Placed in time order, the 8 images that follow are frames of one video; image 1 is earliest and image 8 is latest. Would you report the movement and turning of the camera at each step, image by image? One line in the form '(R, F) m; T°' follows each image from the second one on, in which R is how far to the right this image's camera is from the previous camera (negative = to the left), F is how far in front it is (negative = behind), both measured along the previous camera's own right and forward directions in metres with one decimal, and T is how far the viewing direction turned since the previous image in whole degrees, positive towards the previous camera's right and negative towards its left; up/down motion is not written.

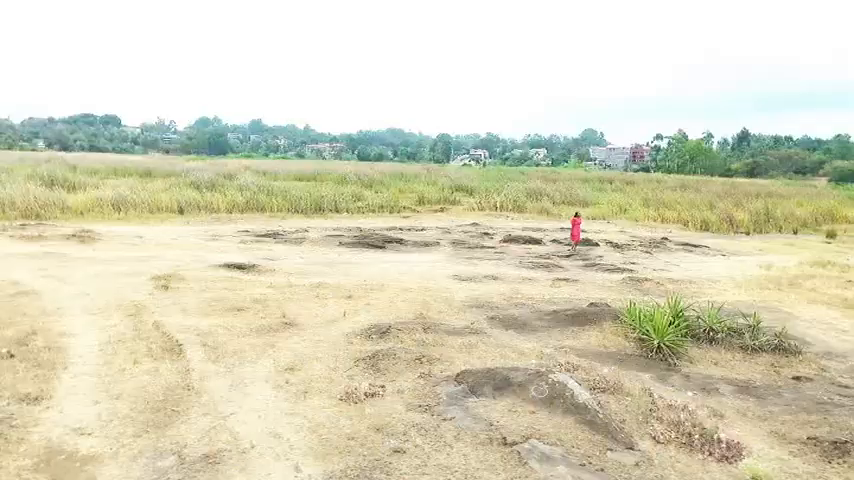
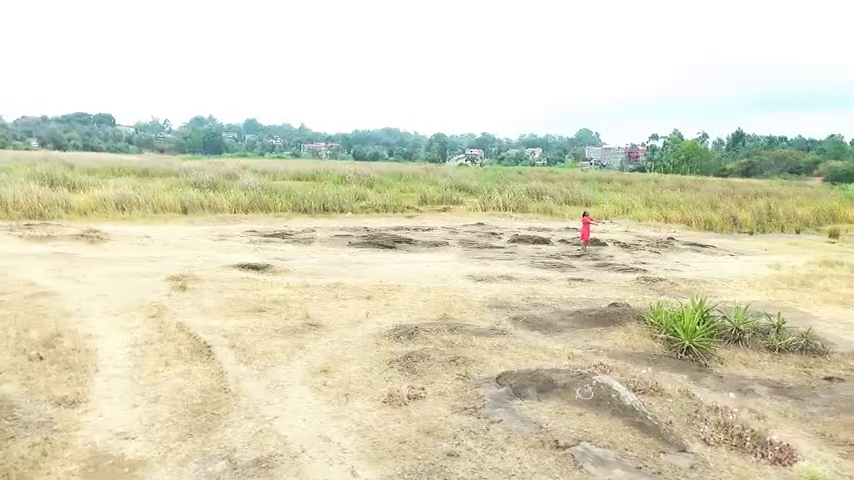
(-0.4, 0.0) m; +1°
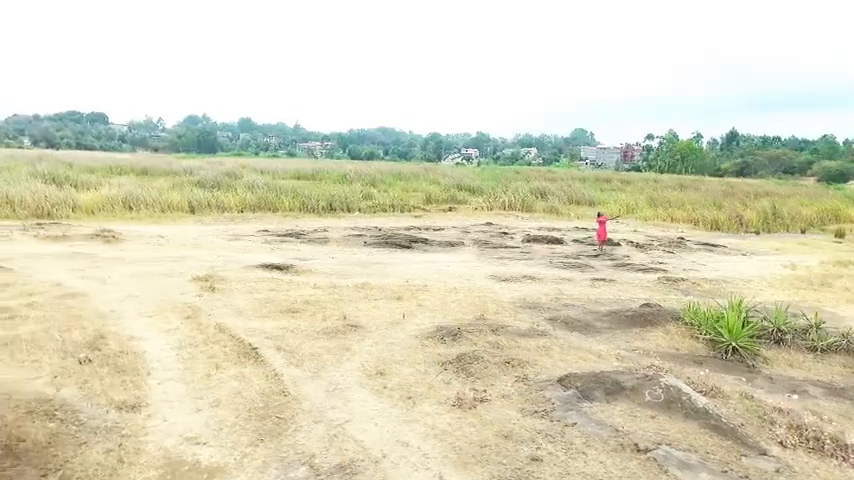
(-0.6, +0.1) m; +1°
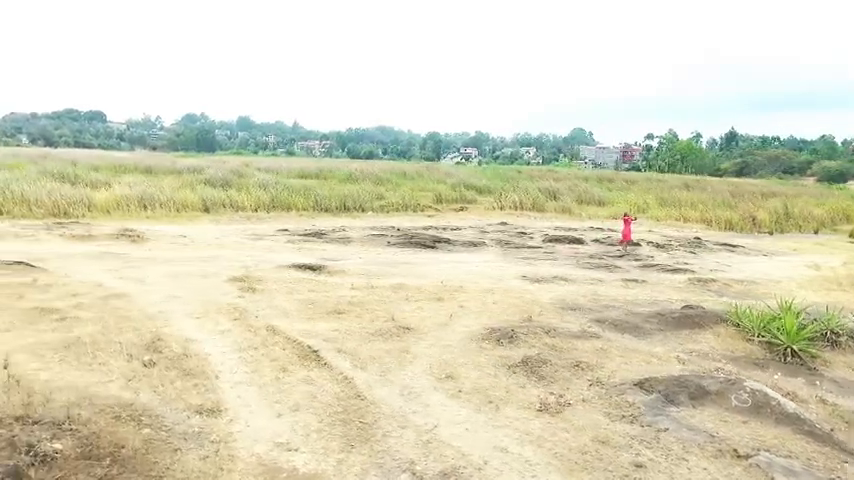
(-0.7, +0.1) m; 0°
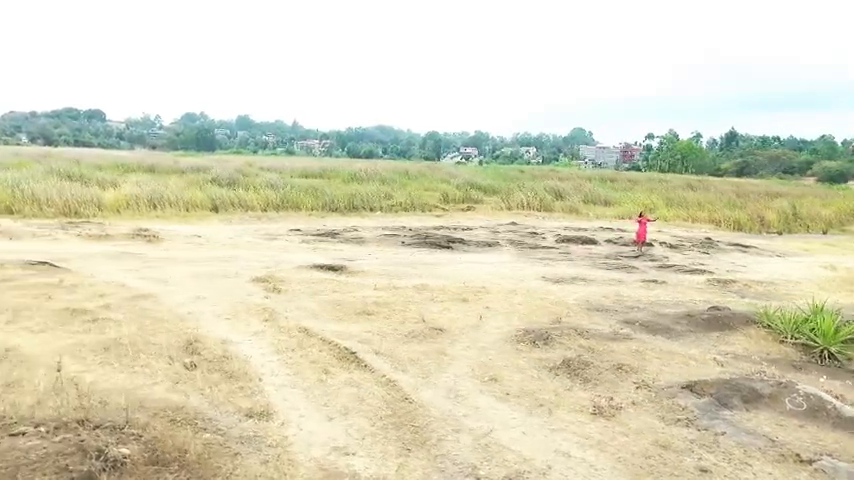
(-0.4, 0.0) m; 0°
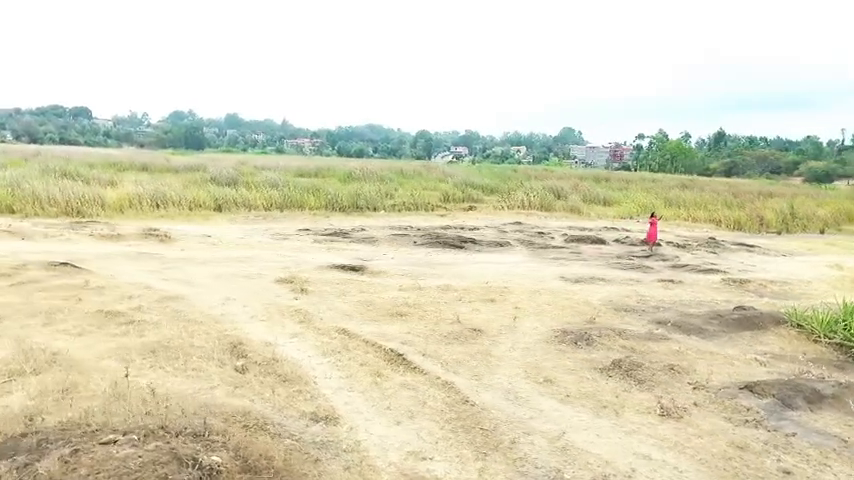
(-0.6, 0.0) m; +1°
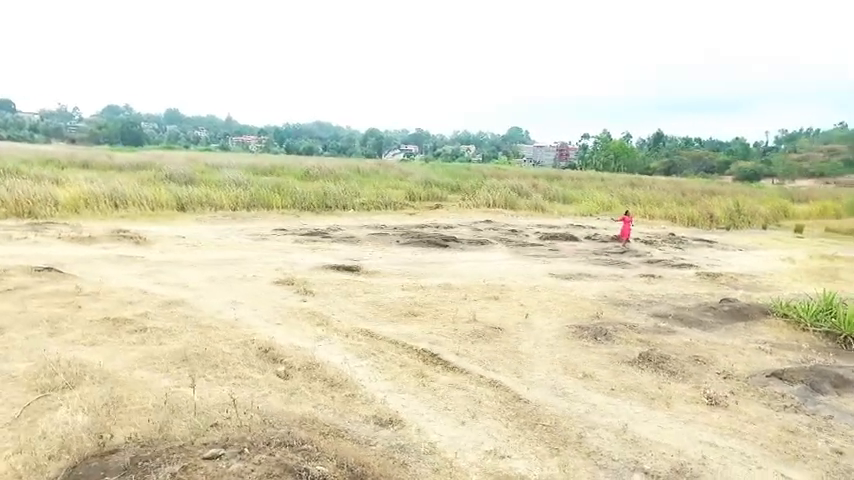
(-0.9, 0.0) m; +6°
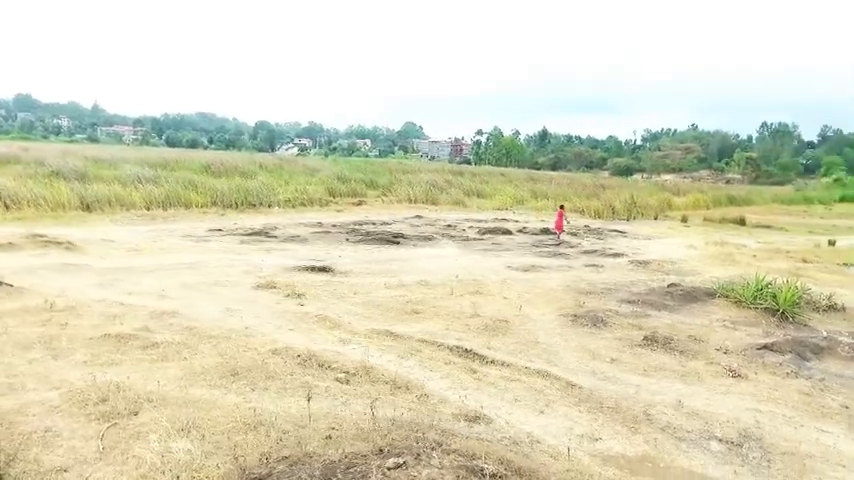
(-1.5, 0.0) m; +11°
